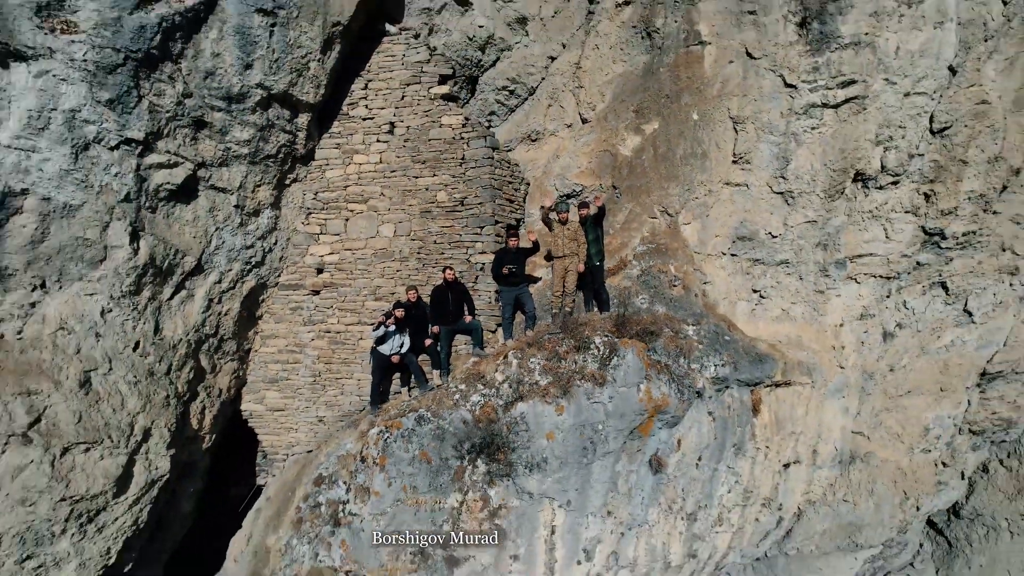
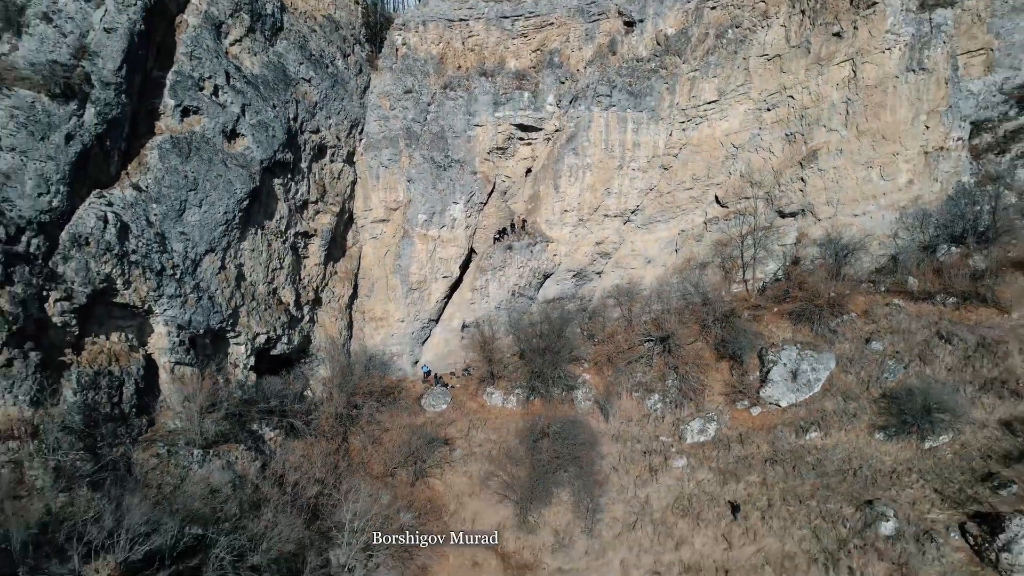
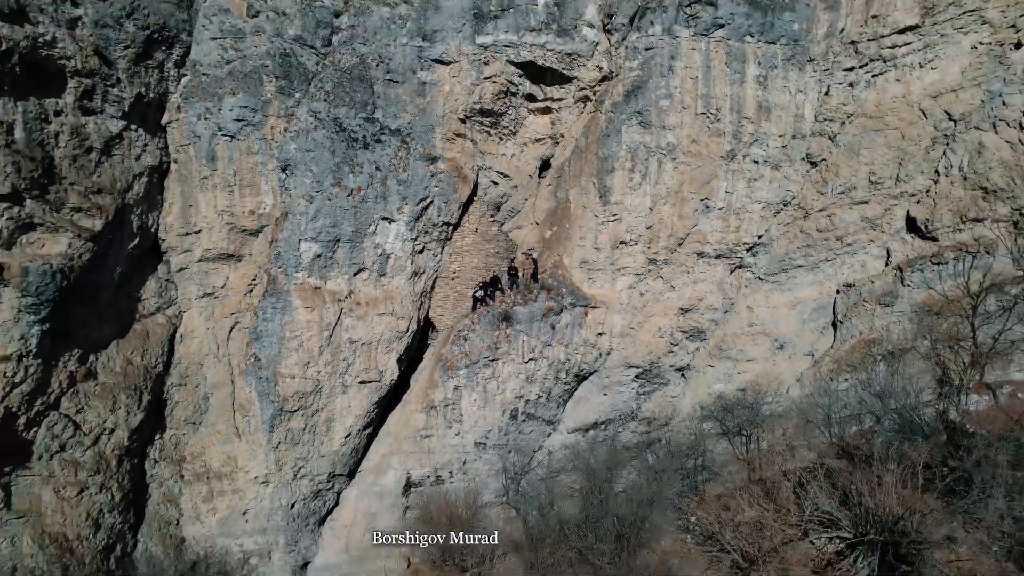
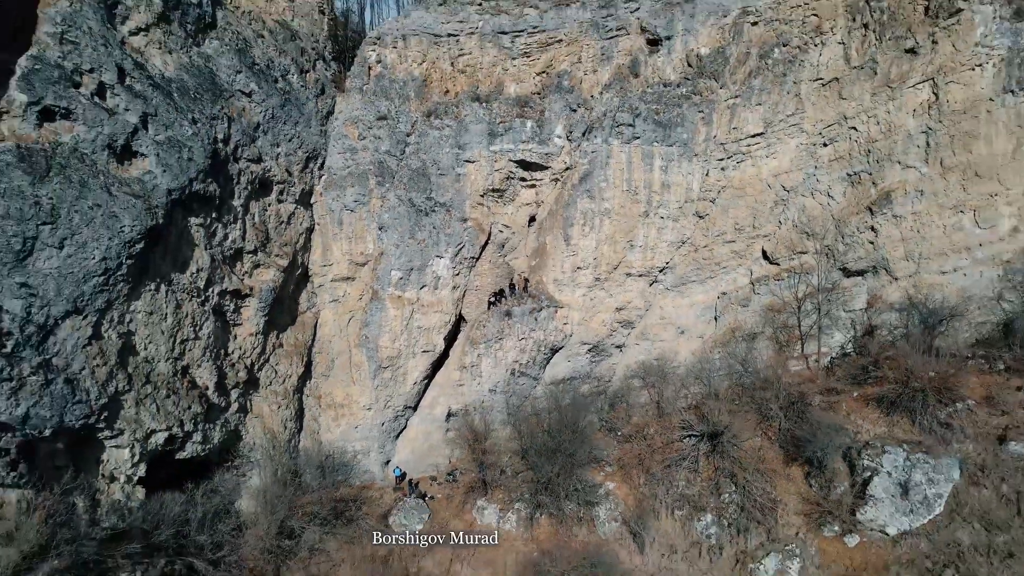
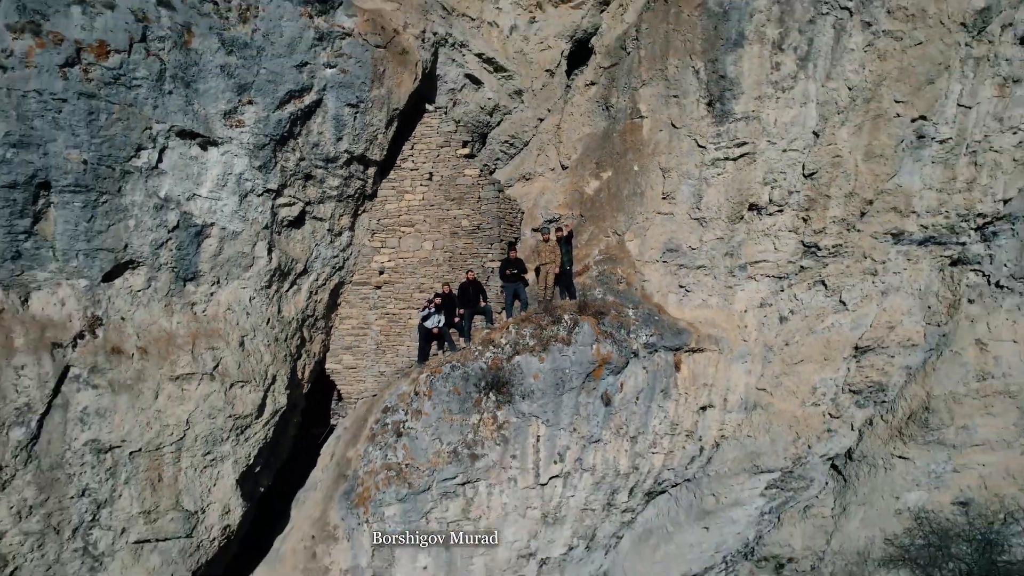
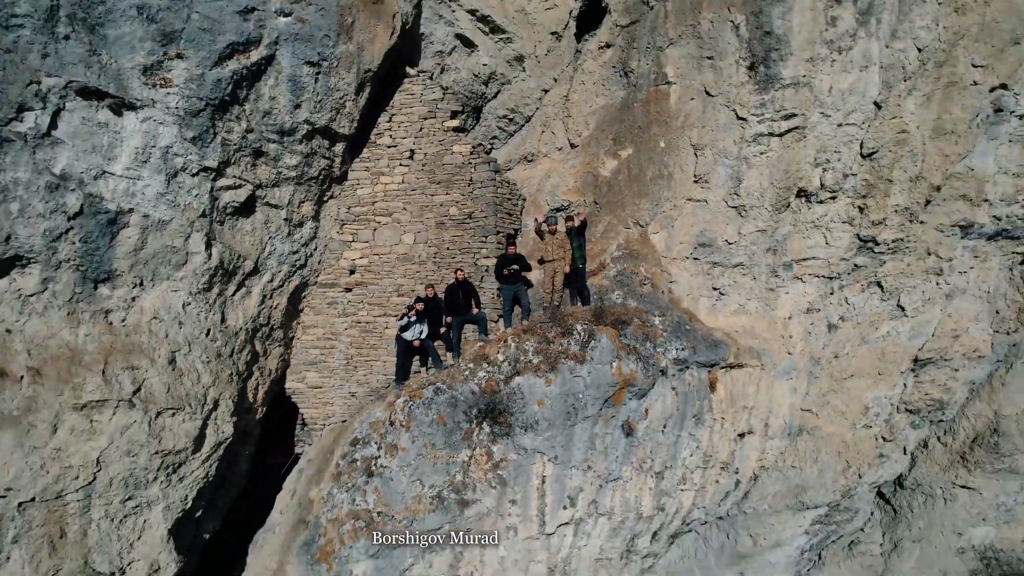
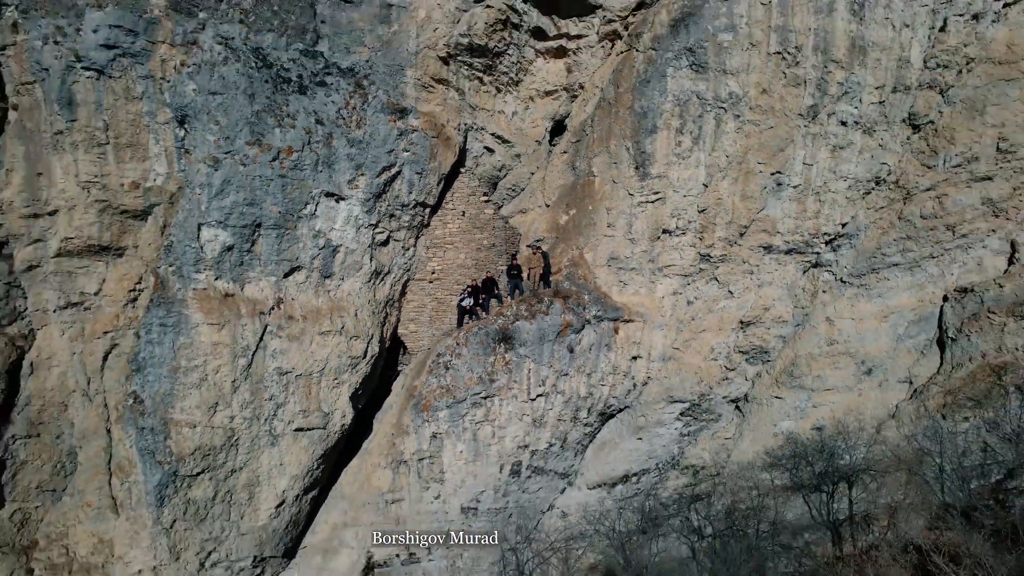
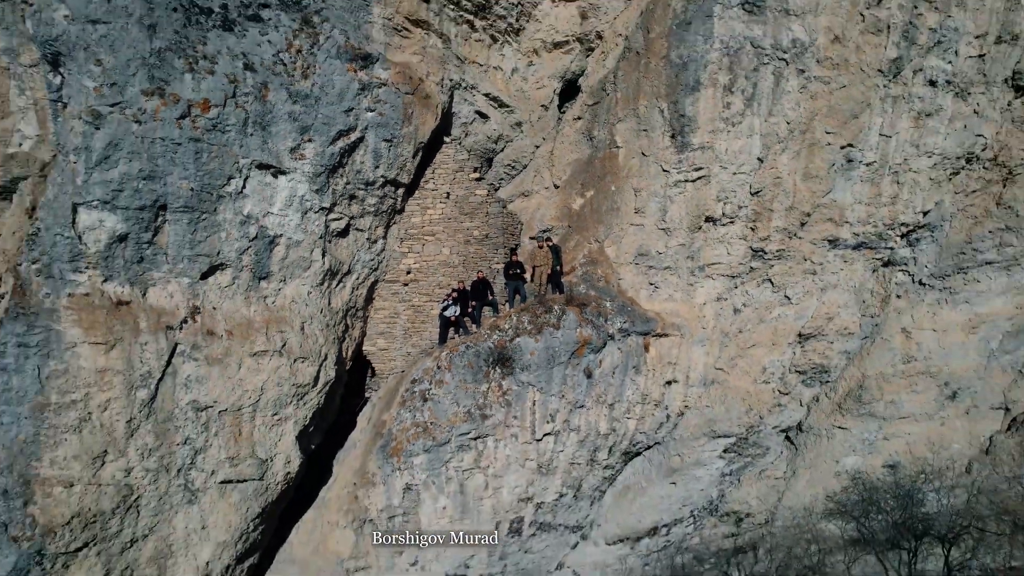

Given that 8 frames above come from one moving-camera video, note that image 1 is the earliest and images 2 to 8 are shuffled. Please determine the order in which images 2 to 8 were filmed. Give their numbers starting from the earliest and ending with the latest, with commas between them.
6, 5, 8, 7, 3, 4, 2
